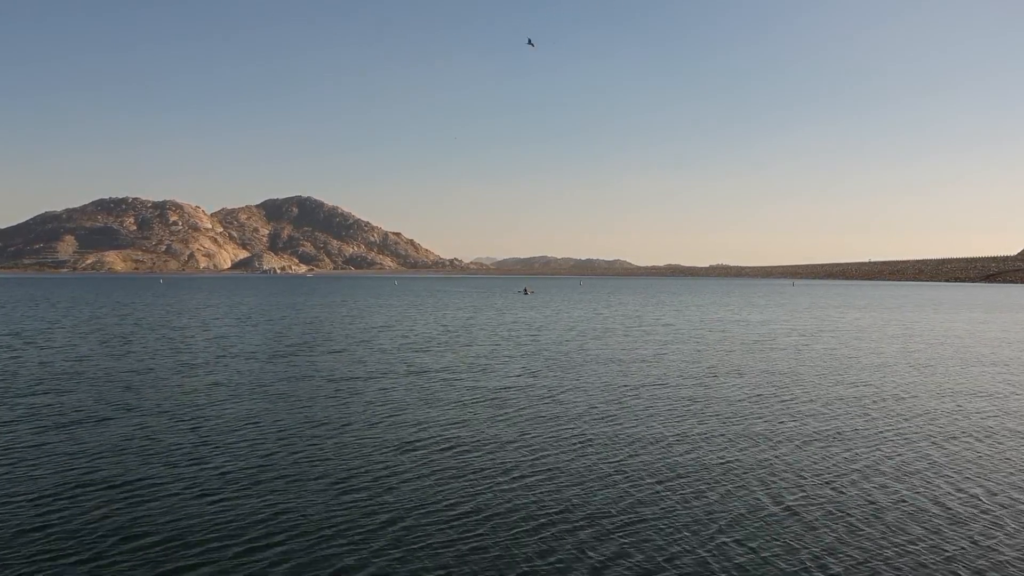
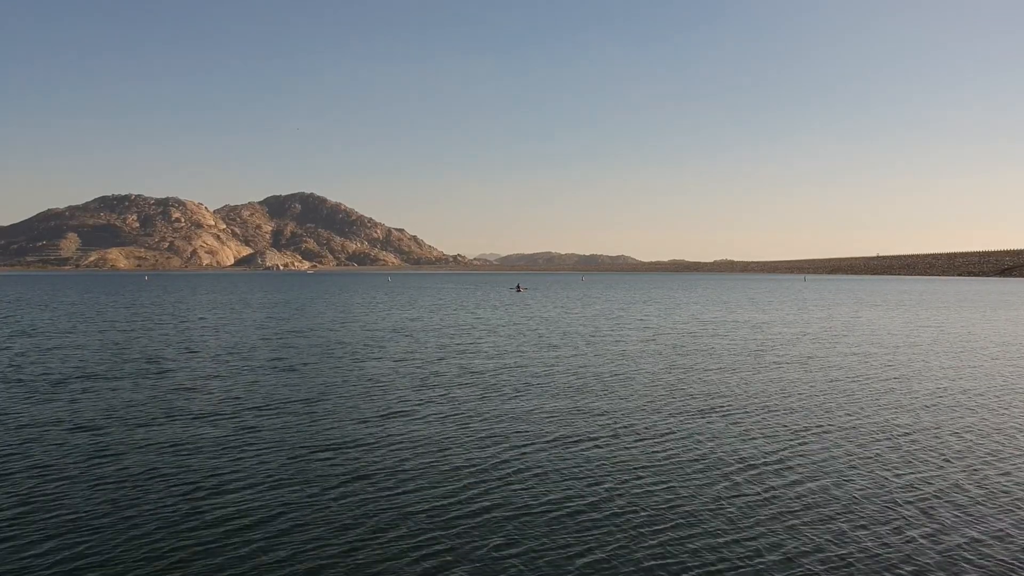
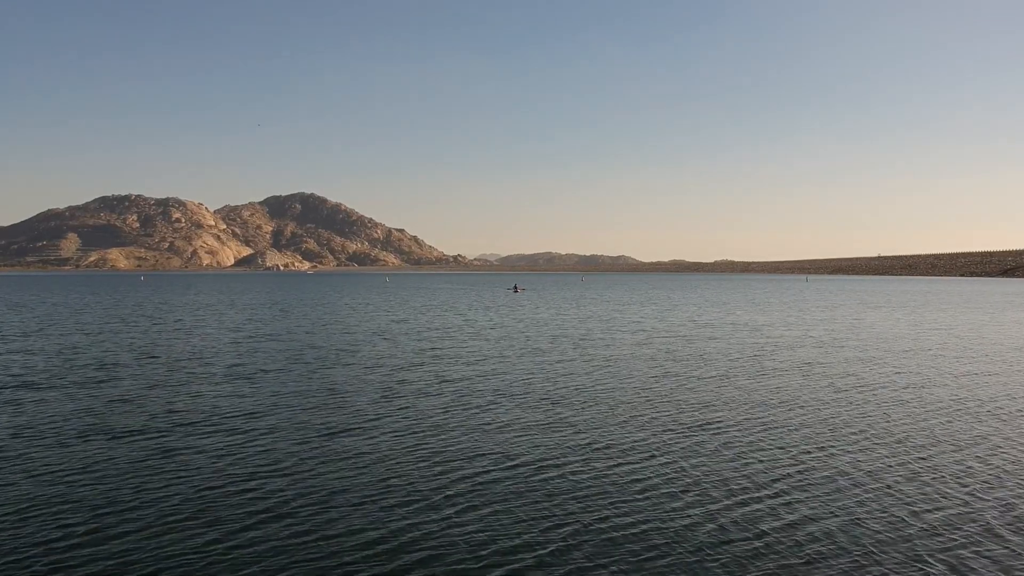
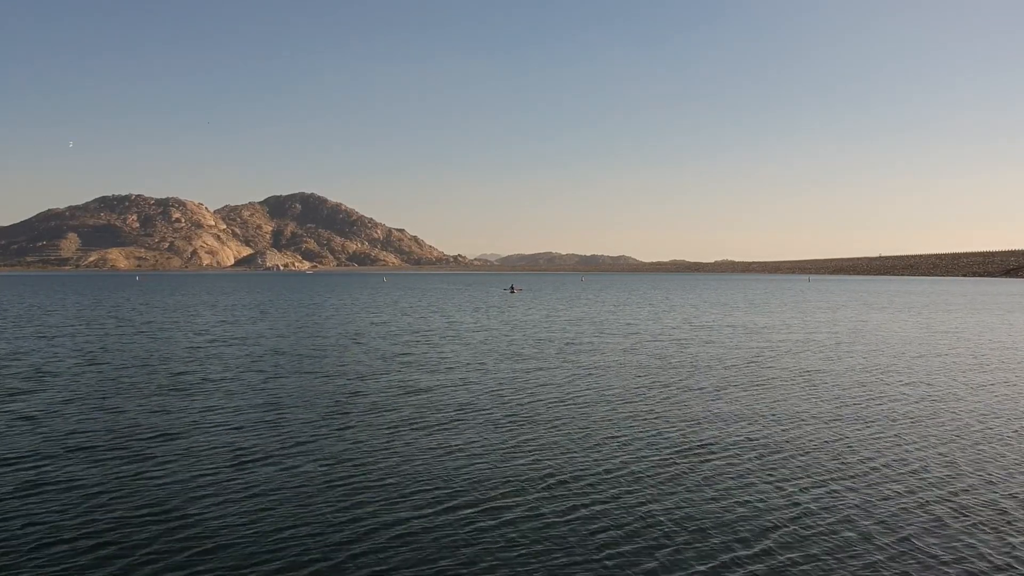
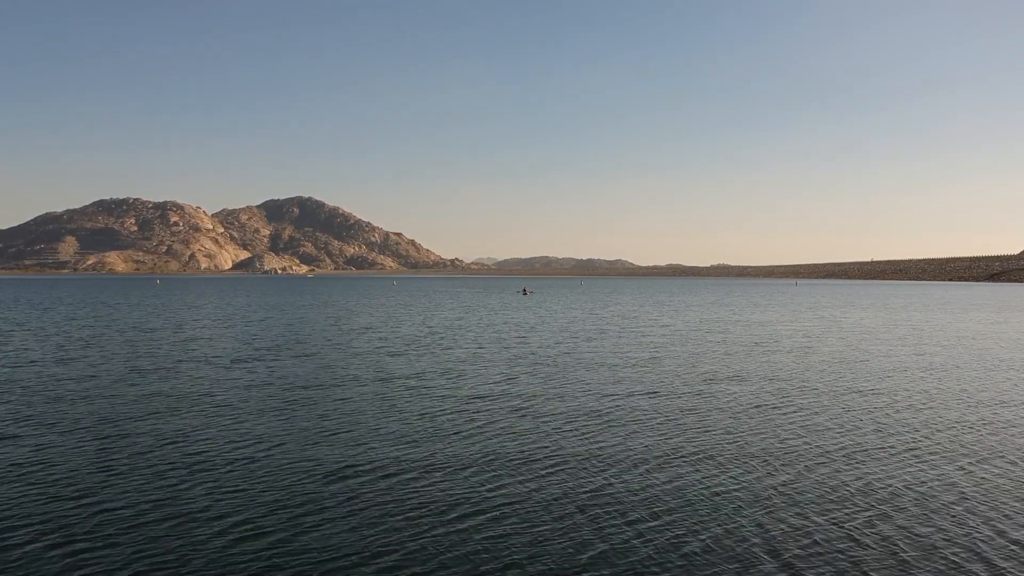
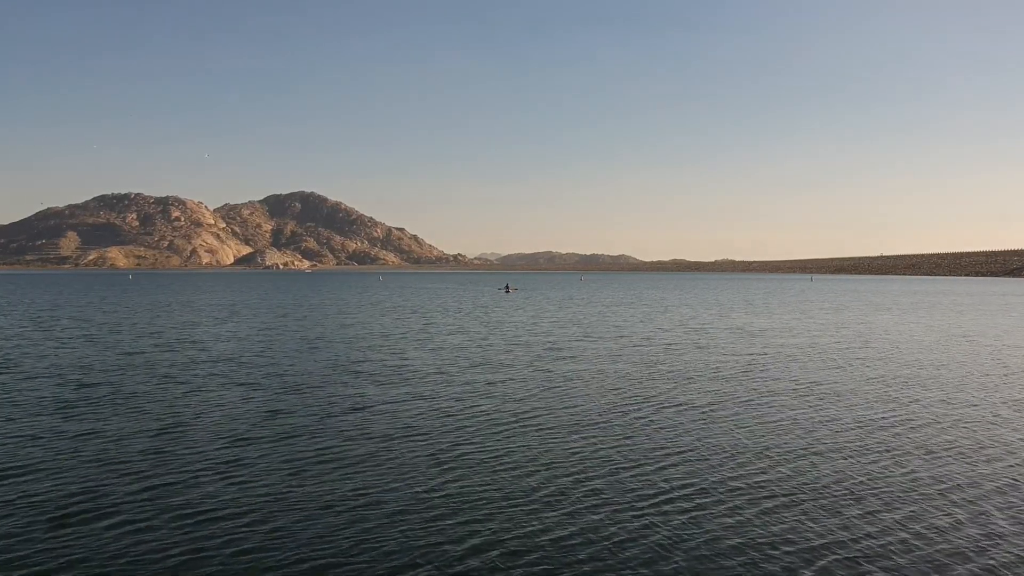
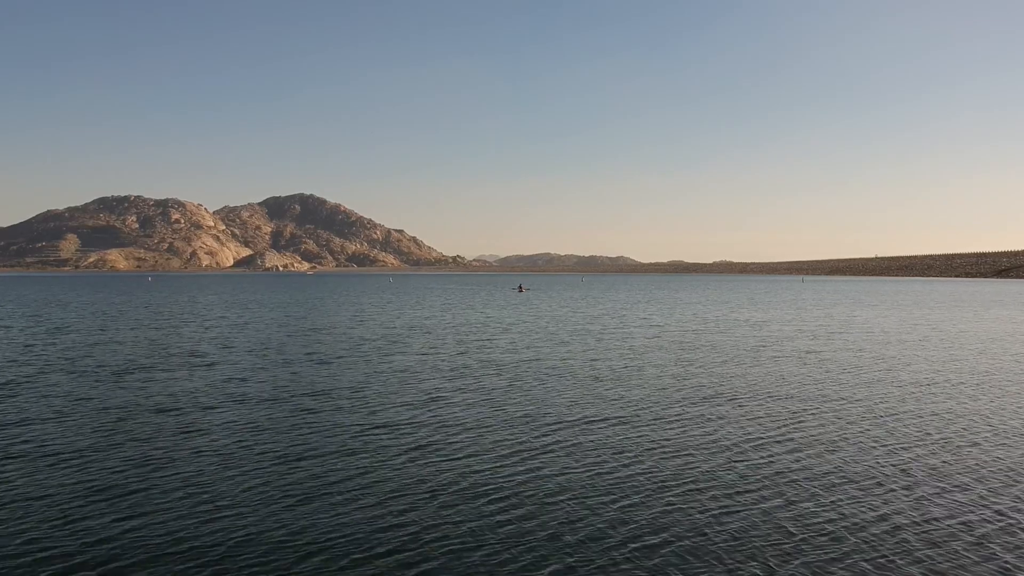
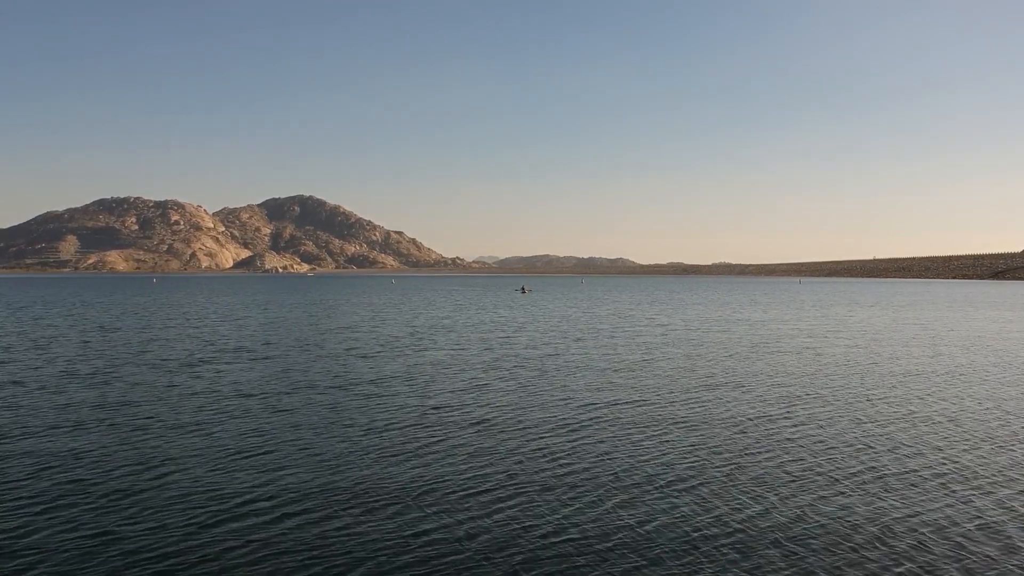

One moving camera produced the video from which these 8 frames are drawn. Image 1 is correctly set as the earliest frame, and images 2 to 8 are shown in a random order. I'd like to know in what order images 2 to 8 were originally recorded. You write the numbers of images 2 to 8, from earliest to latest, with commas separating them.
5, 8, 7, 2, 3, 4, 6
